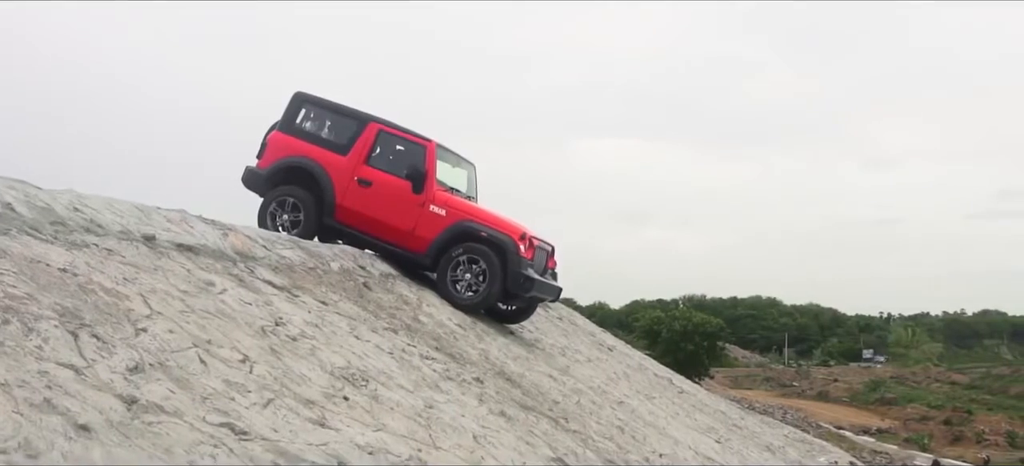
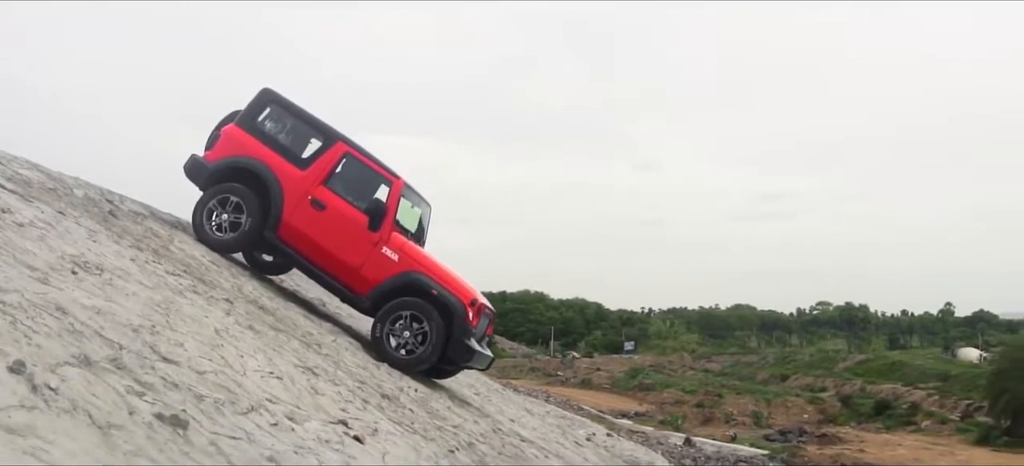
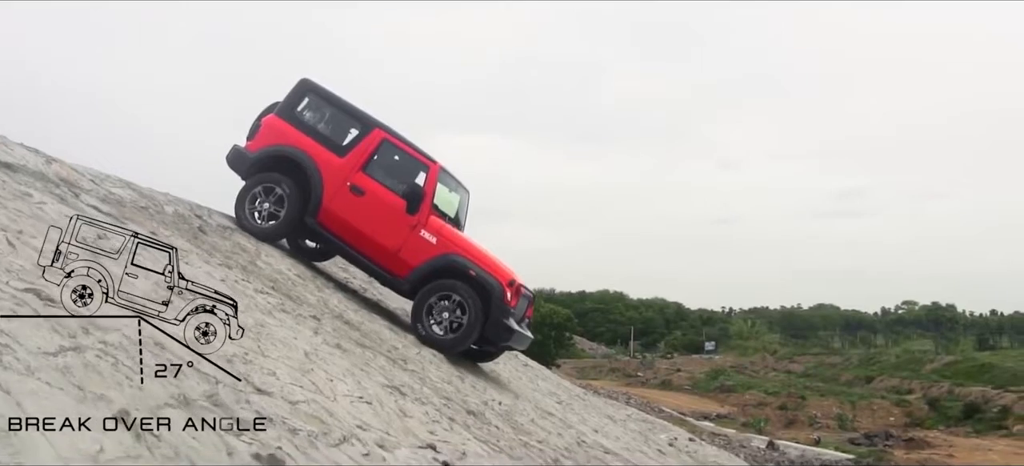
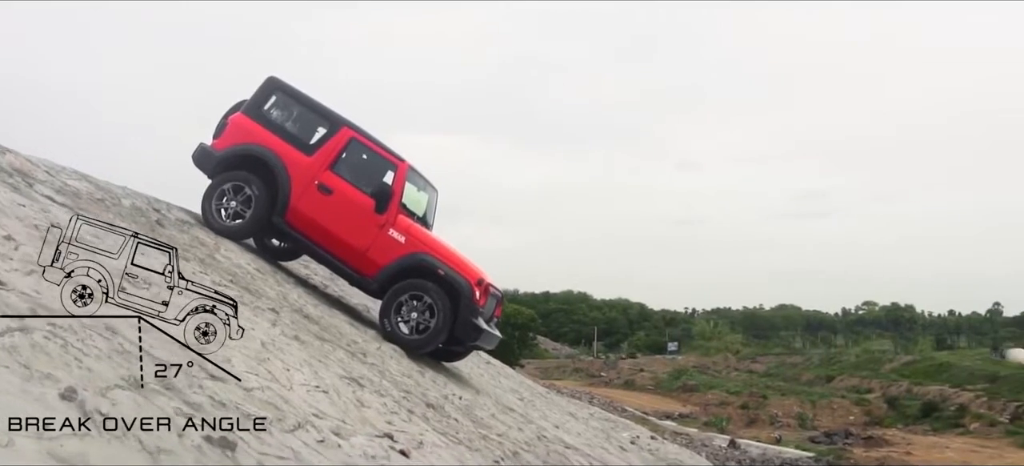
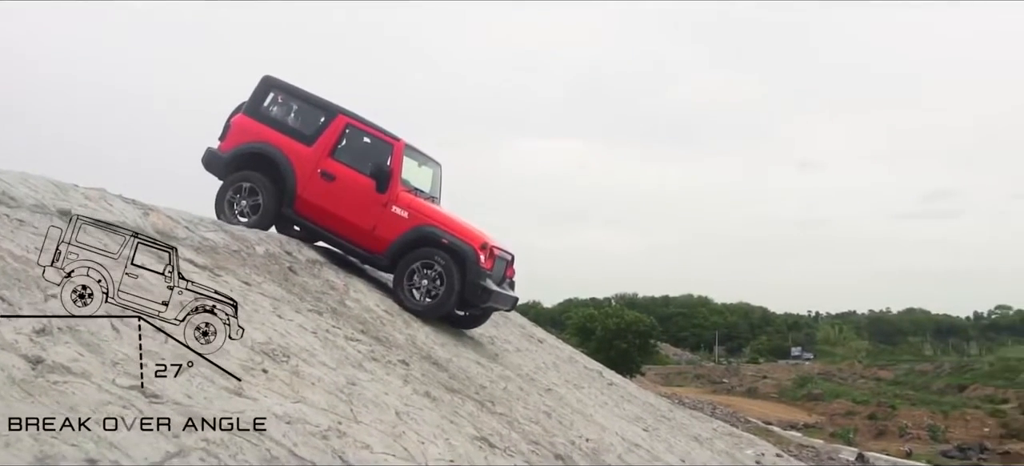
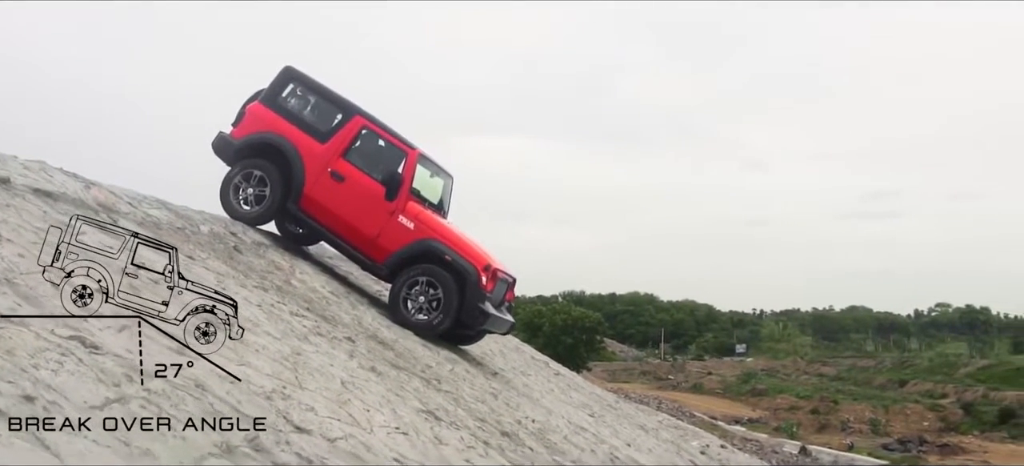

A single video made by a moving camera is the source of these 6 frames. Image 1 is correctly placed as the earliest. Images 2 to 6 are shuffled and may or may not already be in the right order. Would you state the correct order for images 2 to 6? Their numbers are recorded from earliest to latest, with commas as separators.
5, 6, 3, 4, 2
